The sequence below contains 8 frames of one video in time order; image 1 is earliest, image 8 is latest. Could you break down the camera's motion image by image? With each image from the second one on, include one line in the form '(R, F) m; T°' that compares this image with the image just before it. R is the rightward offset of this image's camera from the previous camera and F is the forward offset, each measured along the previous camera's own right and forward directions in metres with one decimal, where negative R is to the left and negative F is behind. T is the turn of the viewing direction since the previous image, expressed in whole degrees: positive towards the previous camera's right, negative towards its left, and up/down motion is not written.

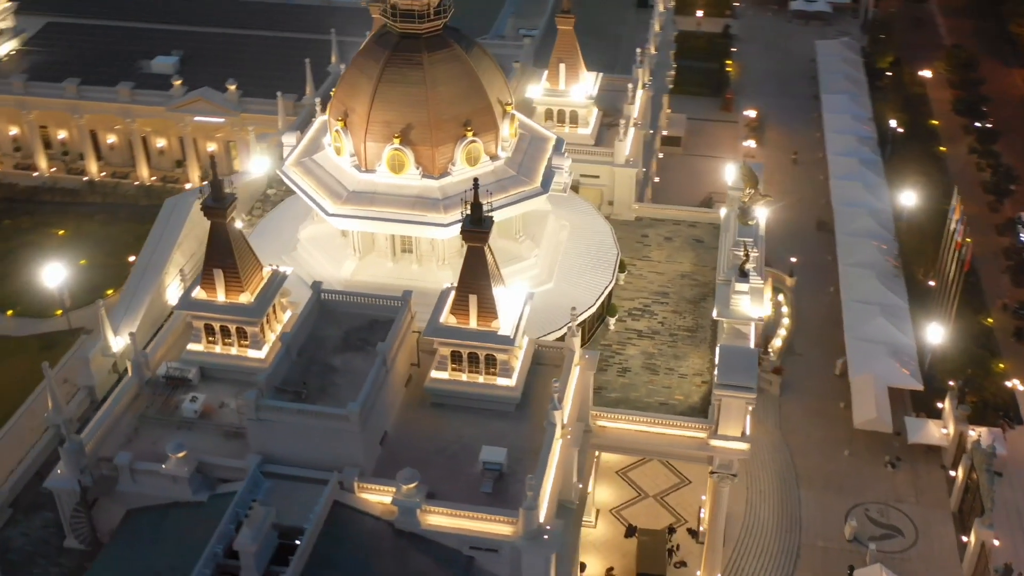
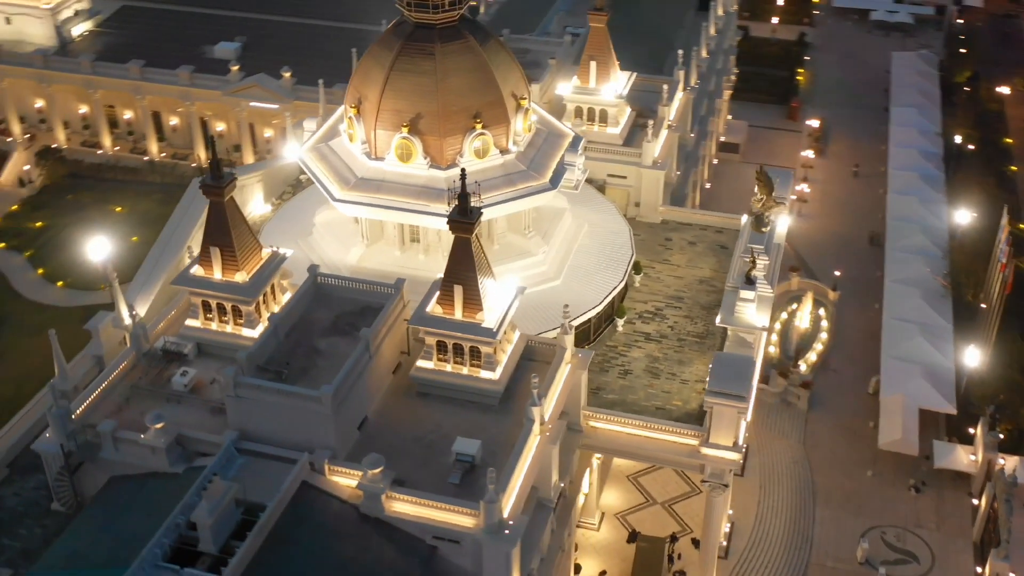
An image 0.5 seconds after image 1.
(+3.3, +0.3) m; -5°
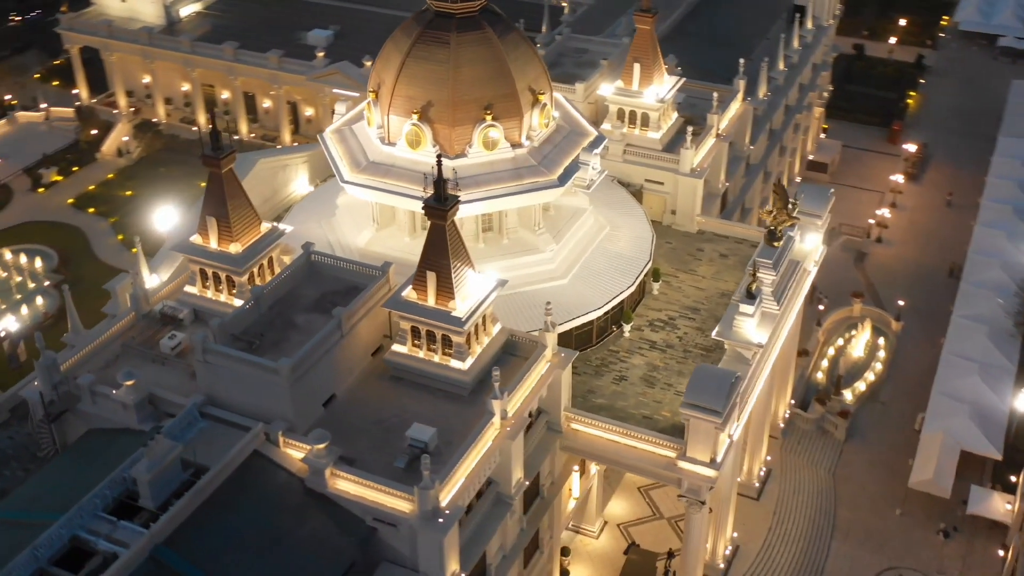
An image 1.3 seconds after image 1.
(+5.3, +0.6) m; -7°
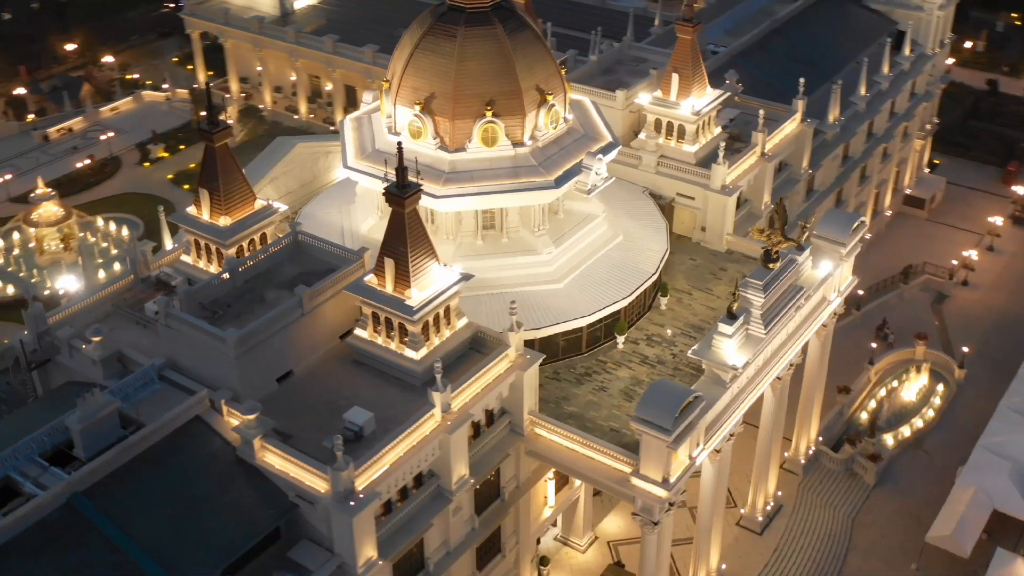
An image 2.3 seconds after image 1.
(+6.5, +0.9) m; -9°
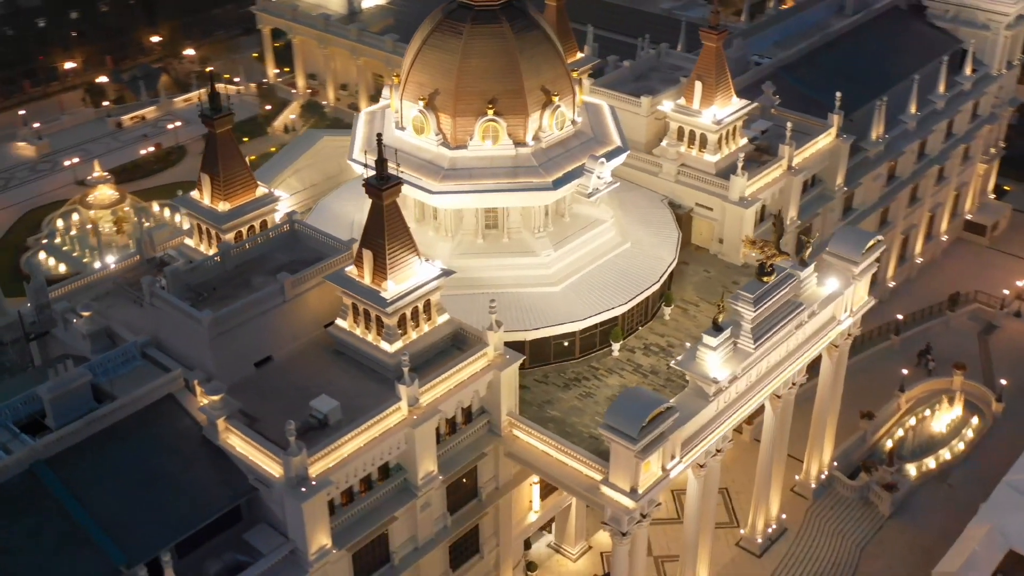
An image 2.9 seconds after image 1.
(+3.9, +0.5) m; -5°
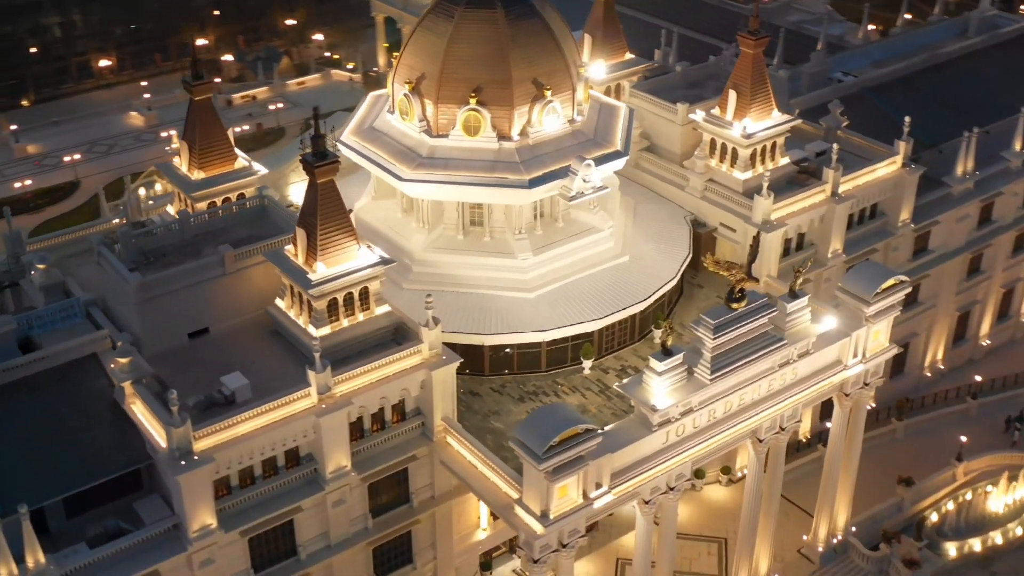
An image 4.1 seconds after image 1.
(+8.1, +3.0) m; -11°
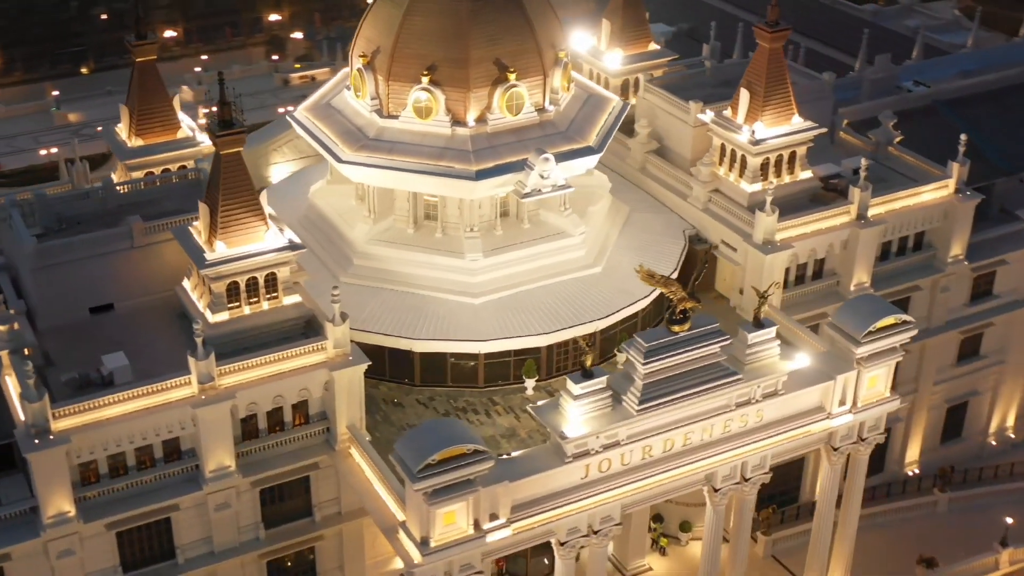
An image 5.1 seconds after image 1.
(+7.1, +4.5) m; -9°
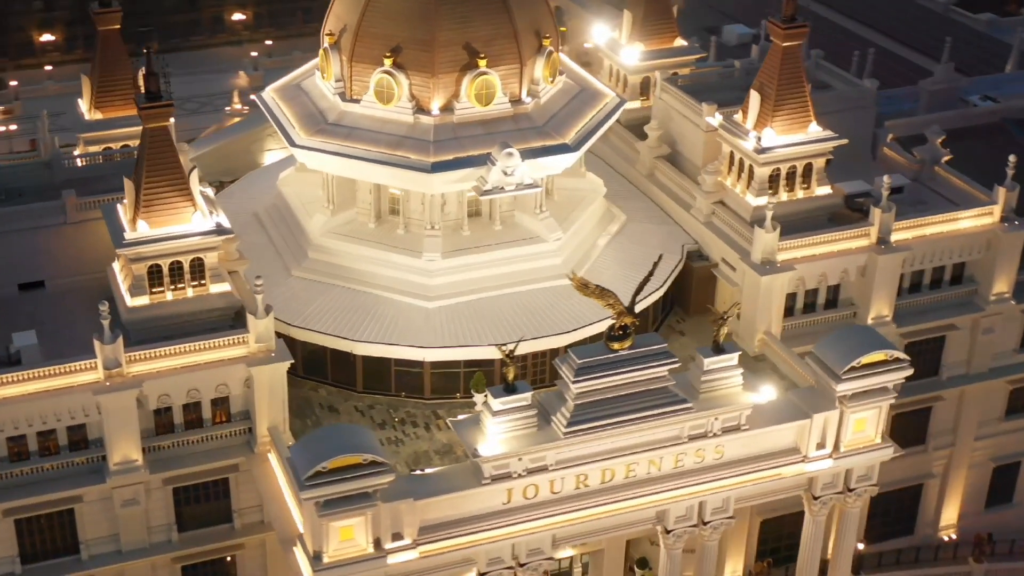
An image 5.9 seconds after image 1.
(+5.2, +3.3) m; -8°
